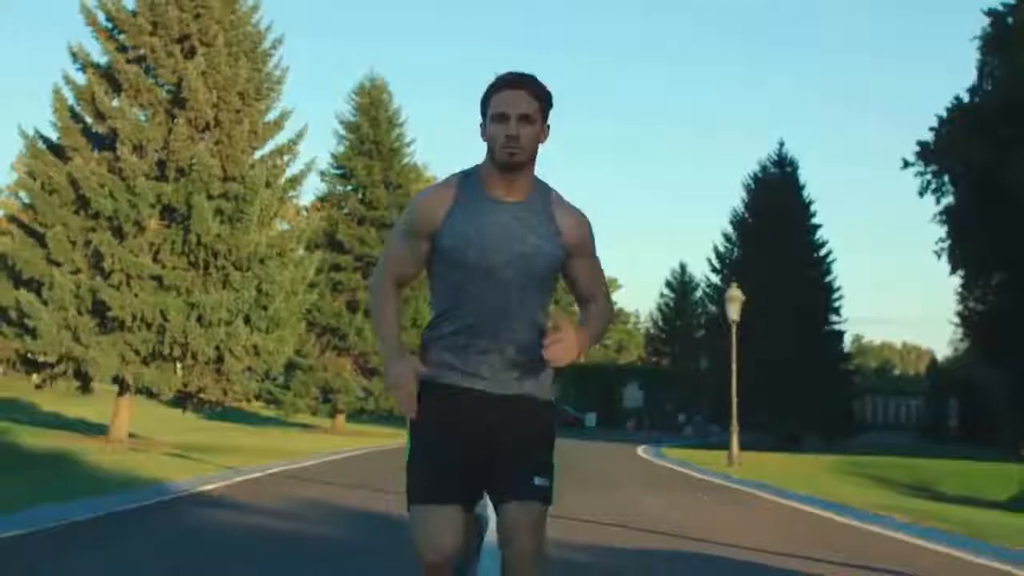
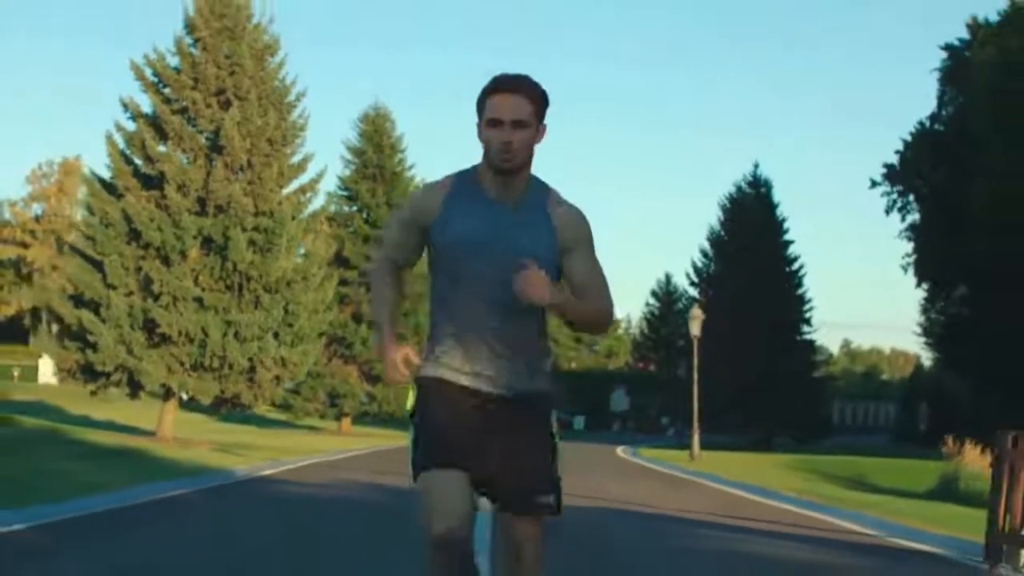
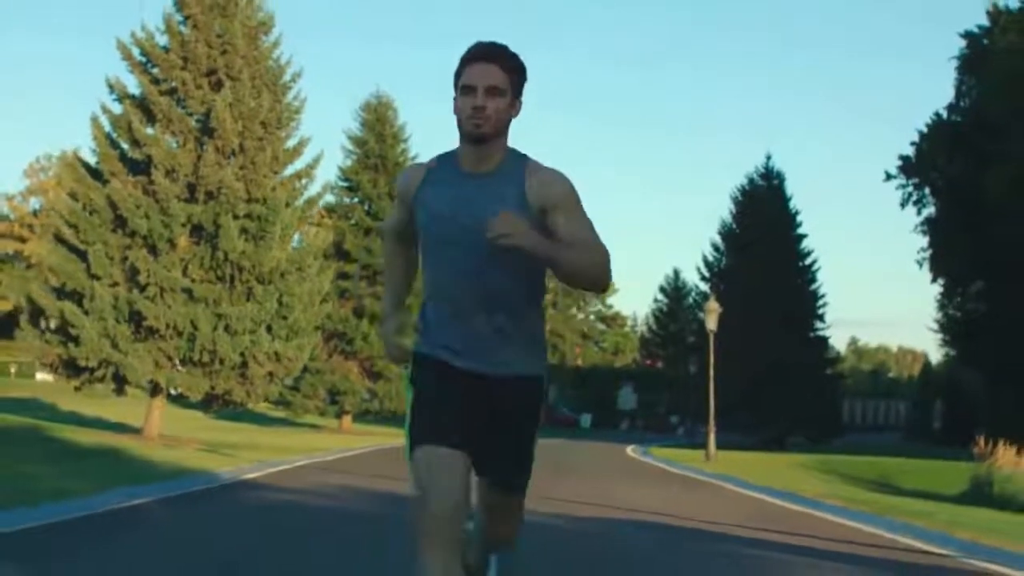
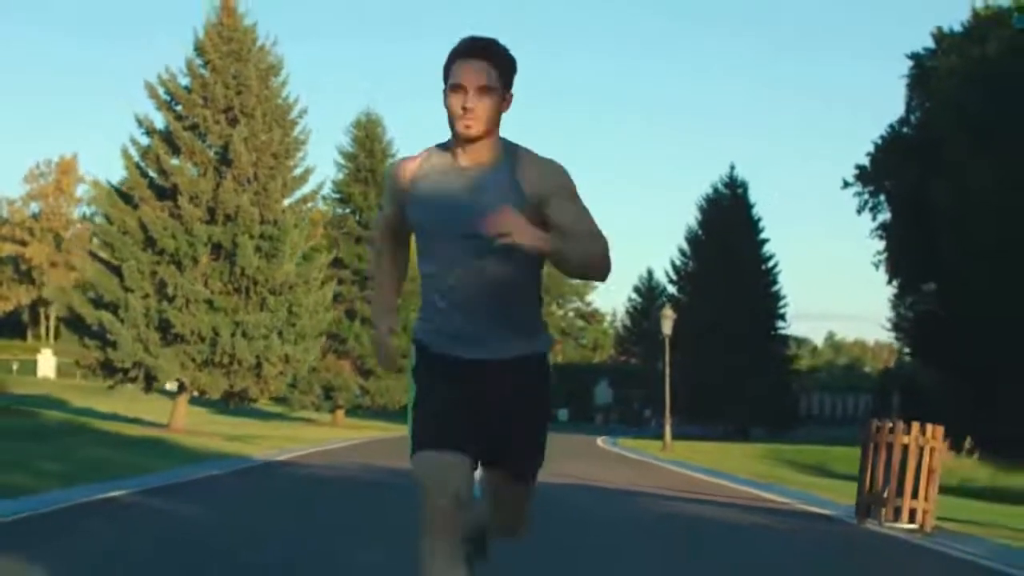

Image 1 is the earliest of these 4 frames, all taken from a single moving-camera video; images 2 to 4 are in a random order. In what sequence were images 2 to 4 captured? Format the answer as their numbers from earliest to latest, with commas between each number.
3, 2, 4
